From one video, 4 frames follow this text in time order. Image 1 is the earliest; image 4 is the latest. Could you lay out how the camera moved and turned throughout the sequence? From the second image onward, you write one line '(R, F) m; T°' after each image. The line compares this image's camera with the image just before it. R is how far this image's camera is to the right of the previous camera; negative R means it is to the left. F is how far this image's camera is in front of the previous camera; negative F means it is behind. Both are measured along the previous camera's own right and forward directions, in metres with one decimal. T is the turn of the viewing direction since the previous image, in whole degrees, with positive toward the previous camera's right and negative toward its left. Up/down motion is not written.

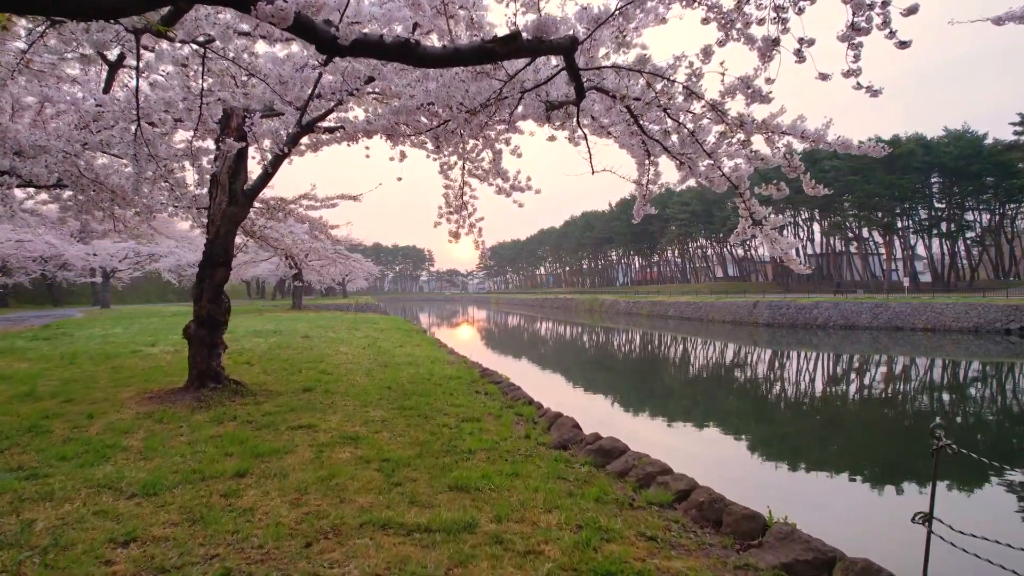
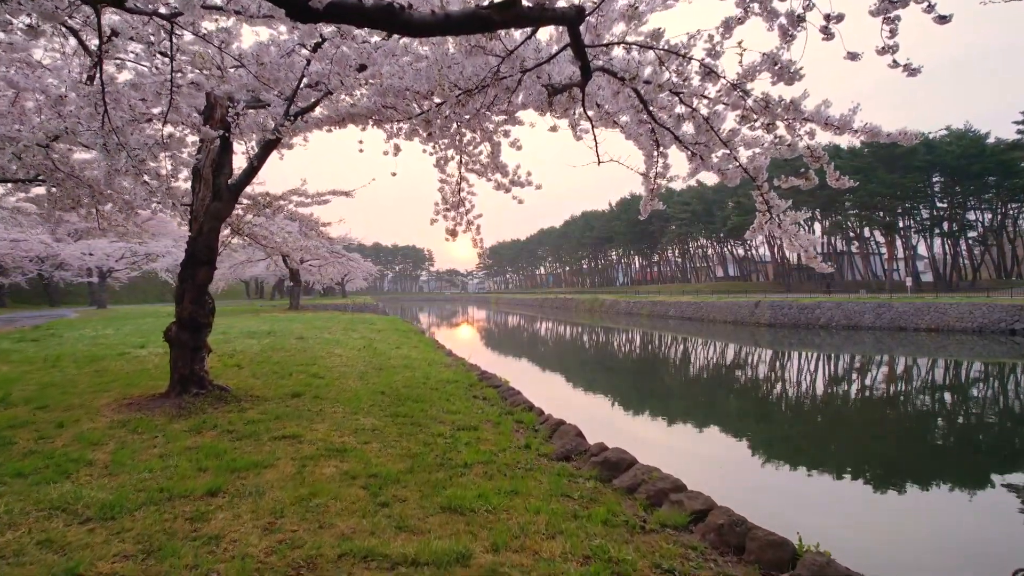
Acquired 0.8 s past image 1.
(0.0, +0.4) m; 0°
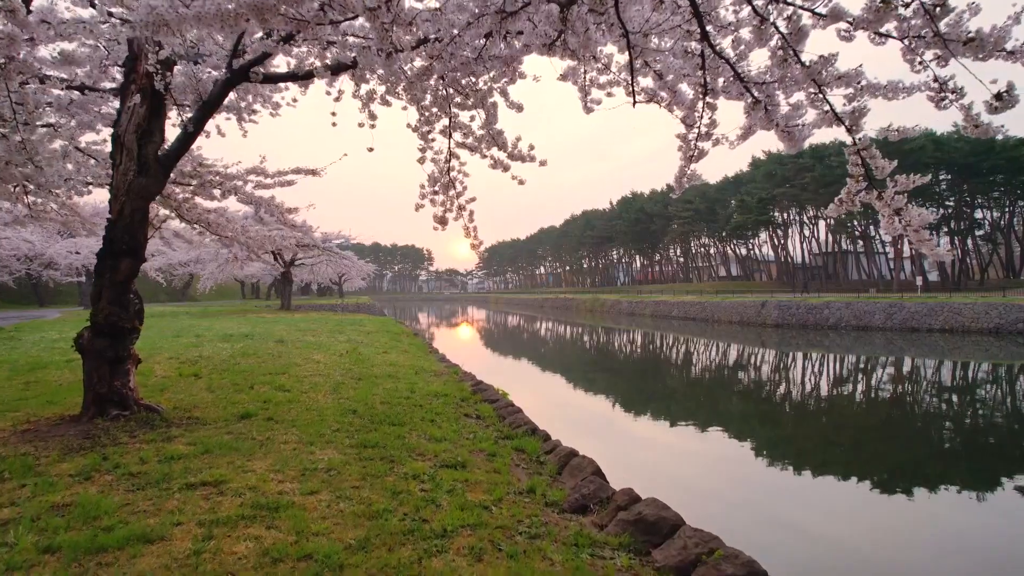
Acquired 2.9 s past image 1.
(0.0, +1.3) m; 0°
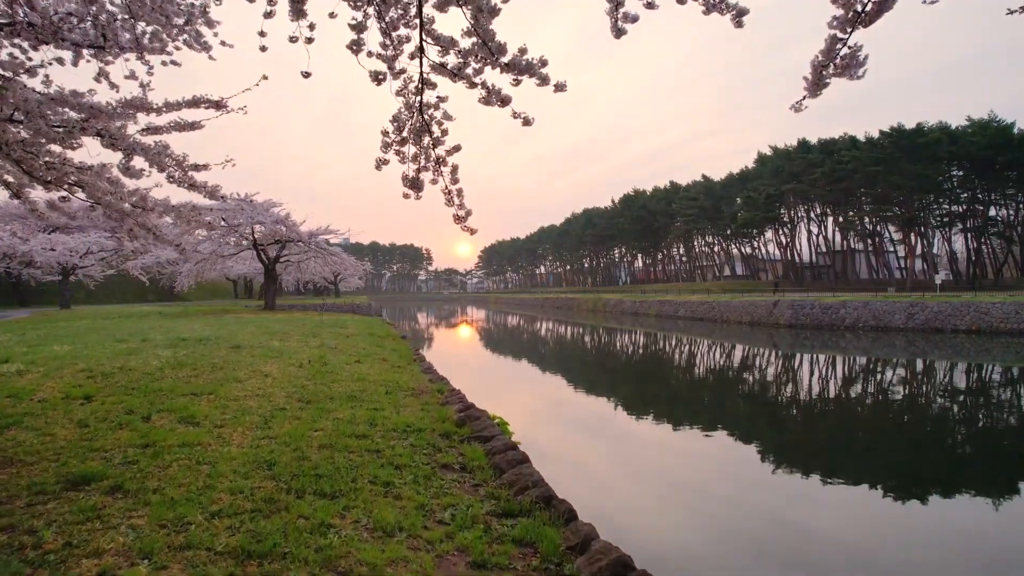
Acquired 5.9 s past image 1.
(0.0, +2.2) m; 0°
